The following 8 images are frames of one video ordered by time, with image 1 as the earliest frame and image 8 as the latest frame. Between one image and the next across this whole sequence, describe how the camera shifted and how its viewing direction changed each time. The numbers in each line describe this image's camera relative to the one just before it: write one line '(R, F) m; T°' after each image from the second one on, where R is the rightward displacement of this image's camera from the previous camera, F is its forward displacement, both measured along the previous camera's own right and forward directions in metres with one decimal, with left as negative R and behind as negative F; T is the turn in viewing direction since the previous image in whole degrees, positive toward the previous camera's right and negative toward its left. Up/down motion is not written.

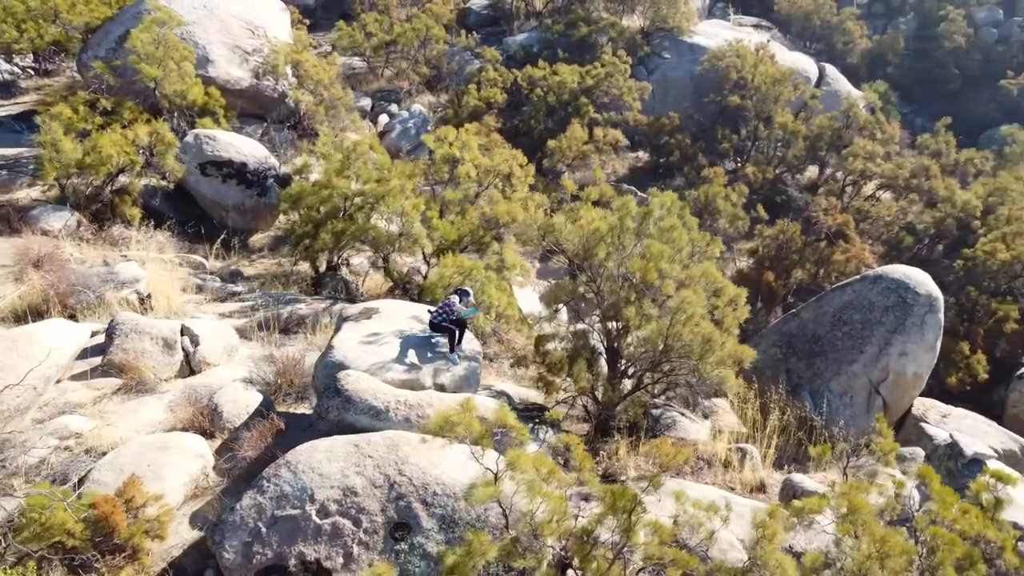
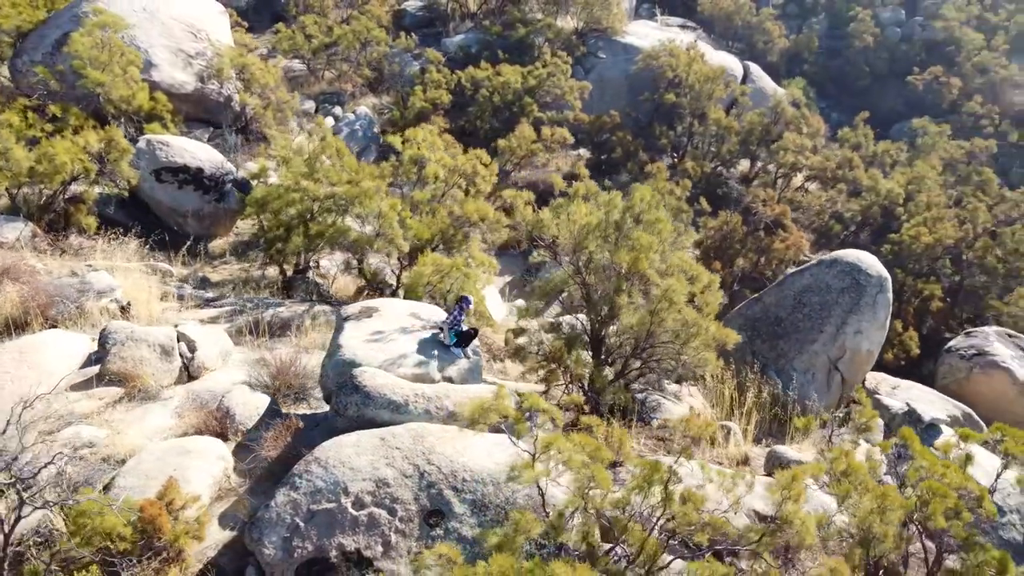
(-0.6, -0.2) m; +6°
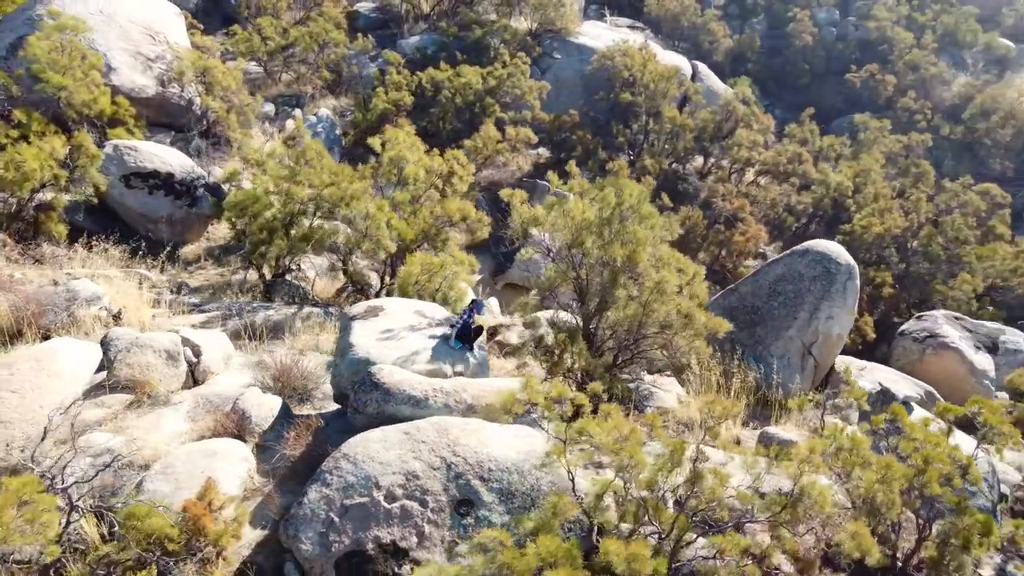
(-0.5, -0.2) m; +4°
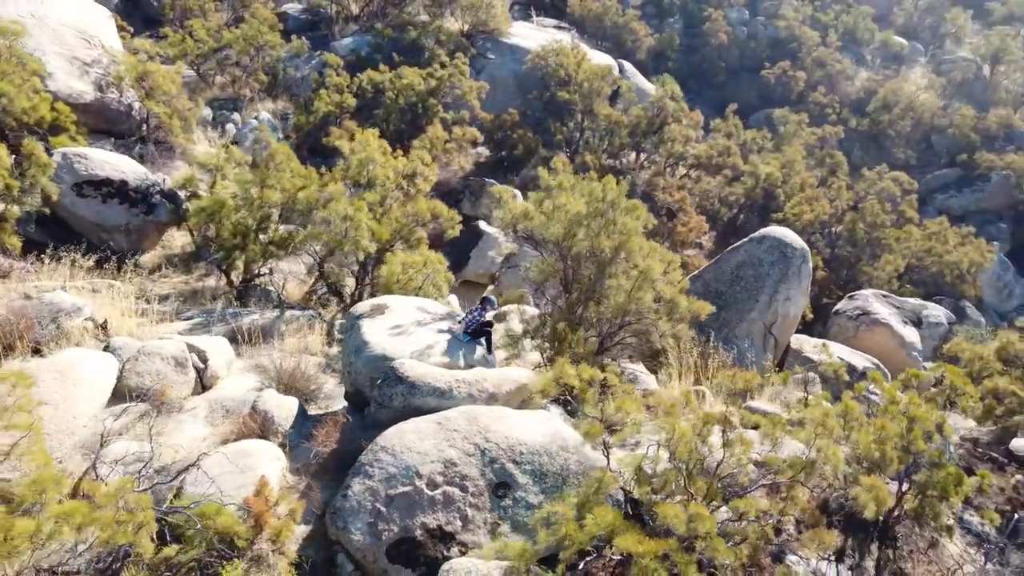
(-0.7, -0.2) m; +6°
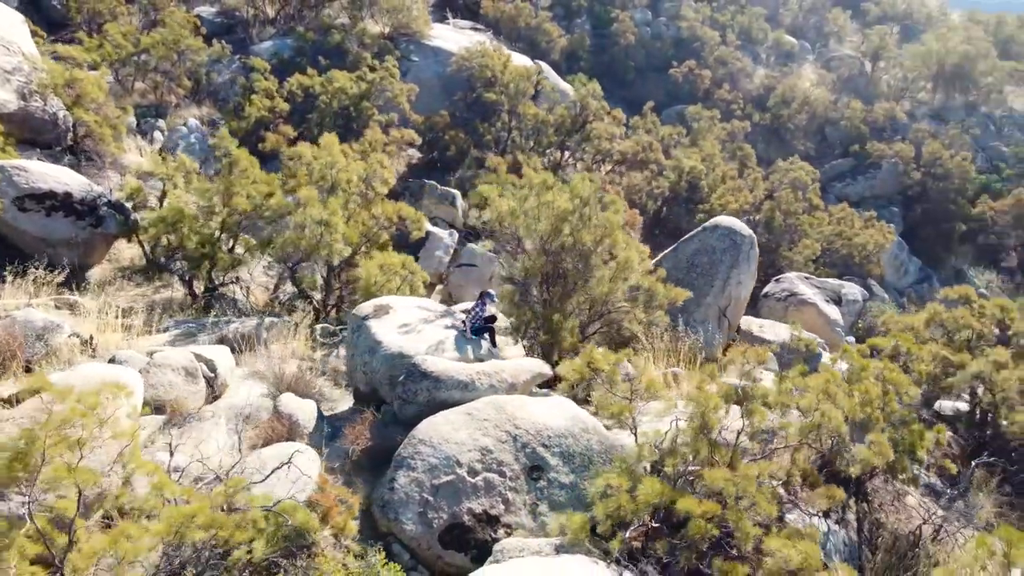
(-0.8, -0.2) m; +7°
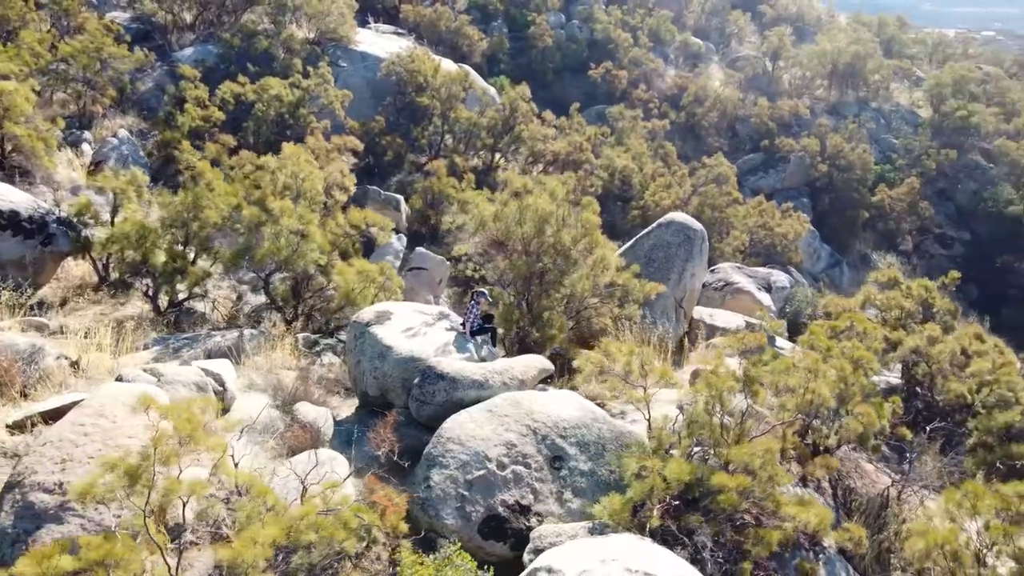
(-0.8, -0.2) m; +7°
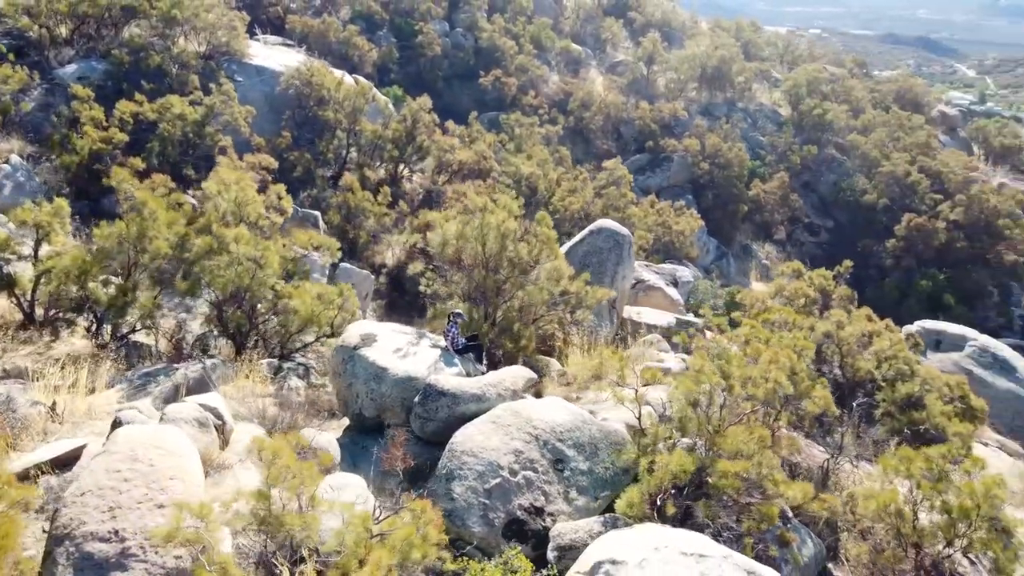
(-0.9, -0.3) m; +9°
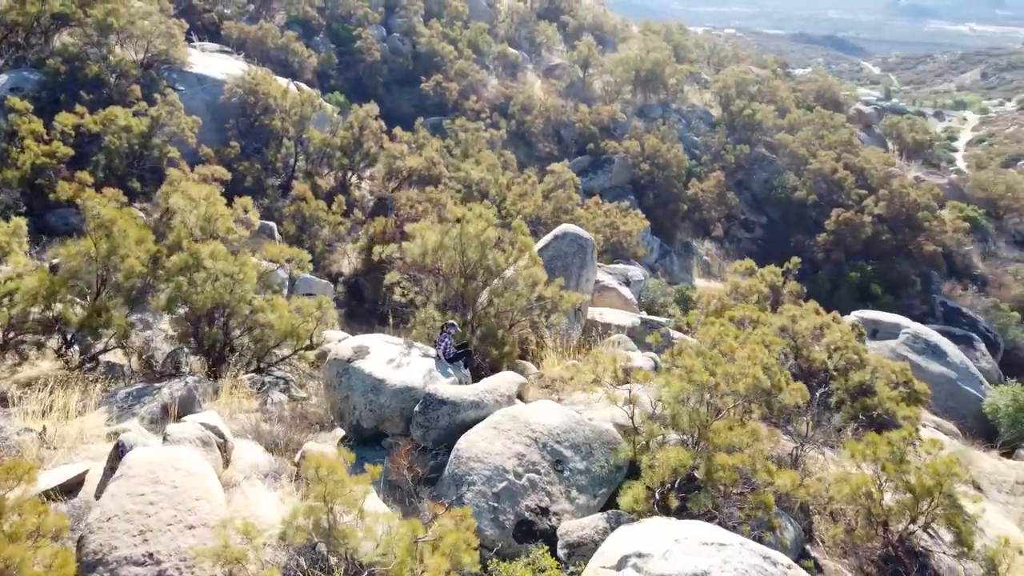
(-0.5, -0.2) m; +5°
